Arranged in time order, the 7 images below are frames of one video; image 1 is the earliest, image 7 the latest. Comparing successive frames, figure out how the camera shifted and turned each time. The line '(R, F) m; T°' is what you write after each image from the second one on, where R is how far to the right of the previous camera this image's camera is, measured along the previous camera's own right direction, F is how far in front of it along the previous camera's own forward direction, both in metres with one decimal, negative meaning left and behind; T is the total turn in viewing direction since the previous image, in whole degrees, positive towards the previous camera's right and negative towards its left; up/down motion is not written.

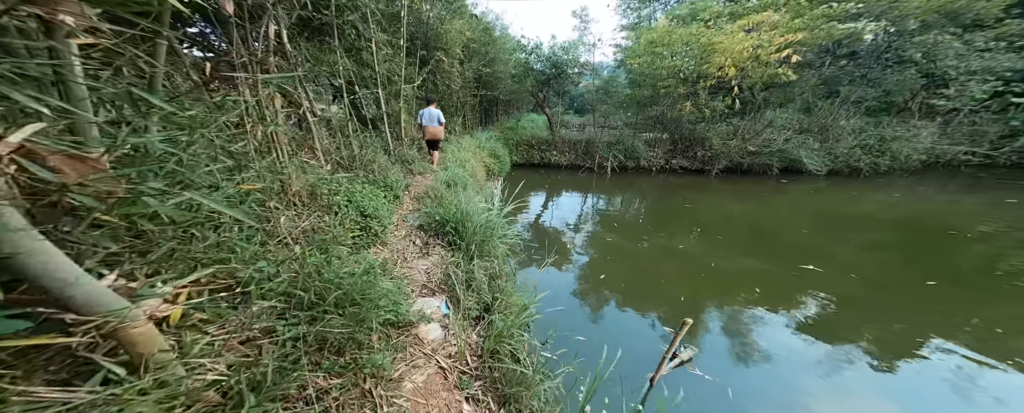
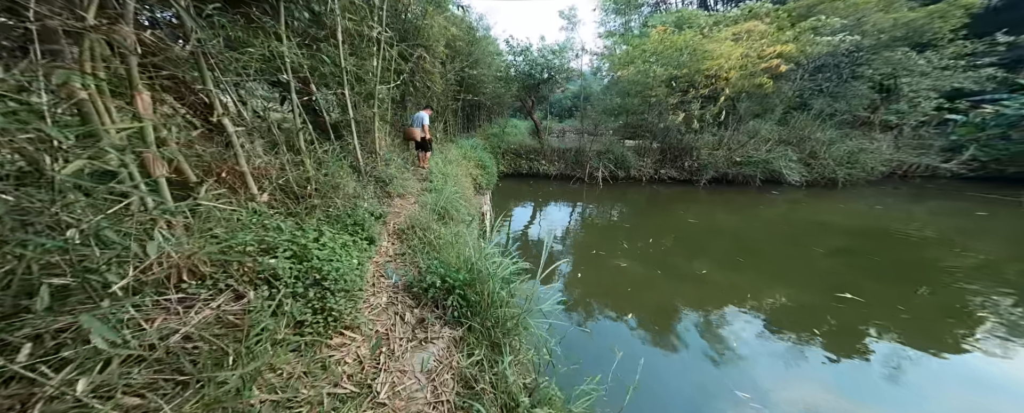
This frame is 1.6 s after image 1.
(-0.3, +0.7) m; +6°
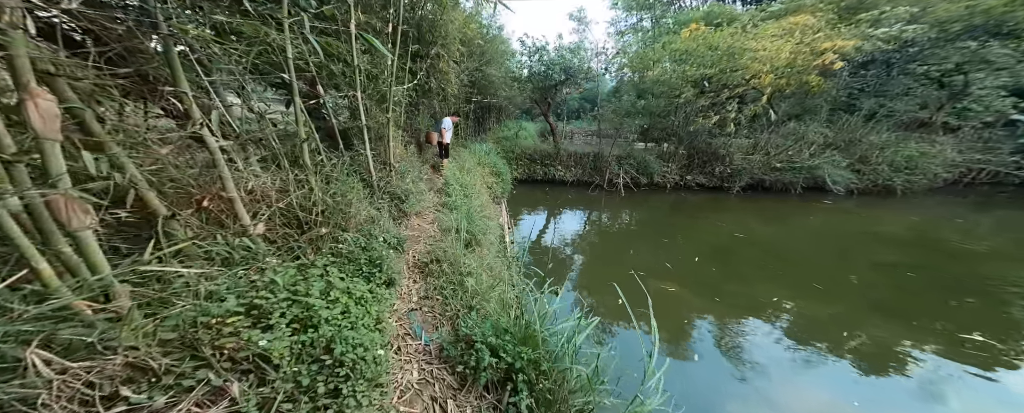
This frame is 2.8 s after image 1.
(-0.3, +0.4) m; -1°
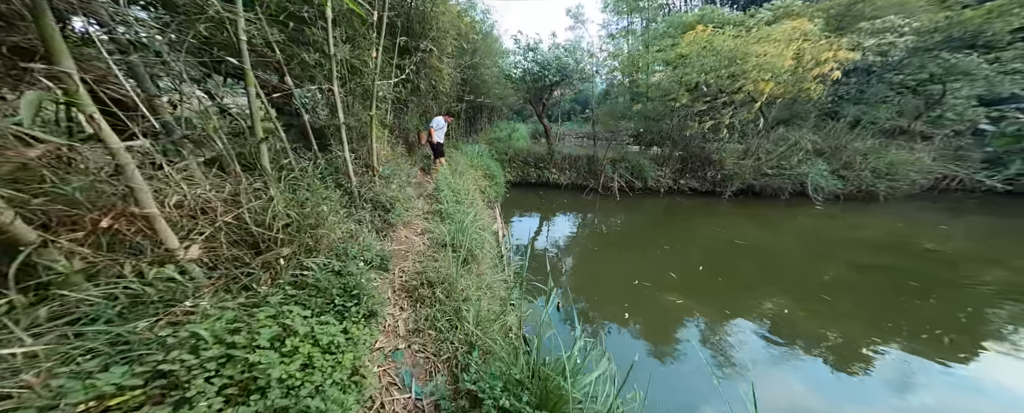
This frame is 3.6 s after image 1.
(-0.1, +0.3) m; +2°
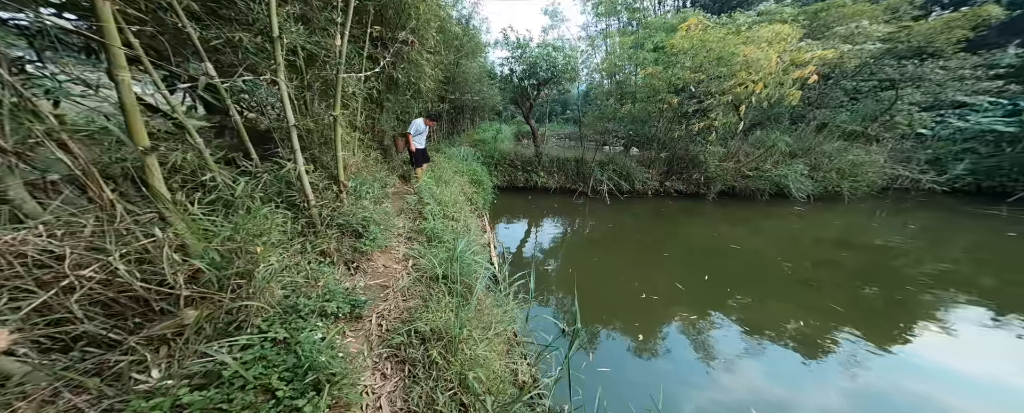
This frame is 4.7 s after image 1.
(-0.2, +0.4) m; +4°
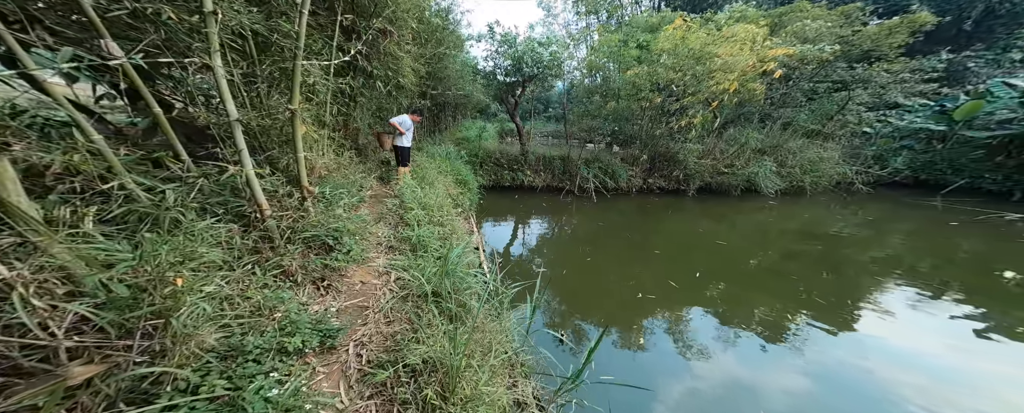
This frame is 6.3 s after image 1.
(-0.1, +0.2) m; +4°
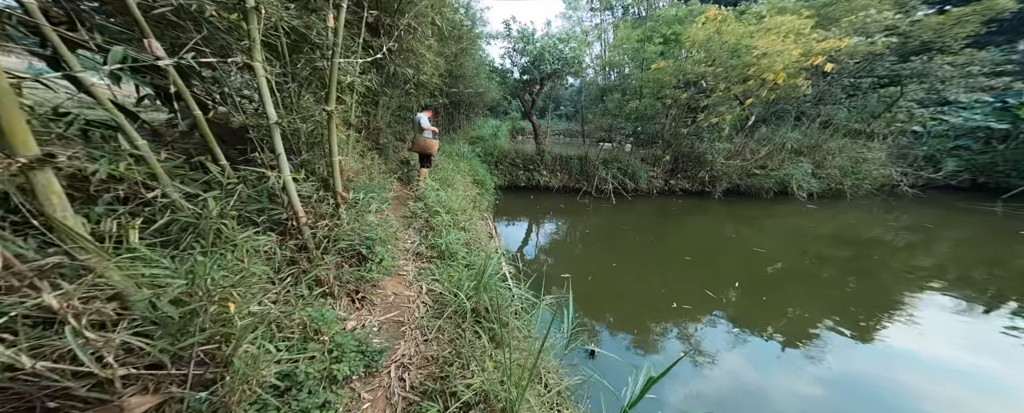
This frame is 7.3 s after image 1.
(-0.1, +0.1) m; -3°
